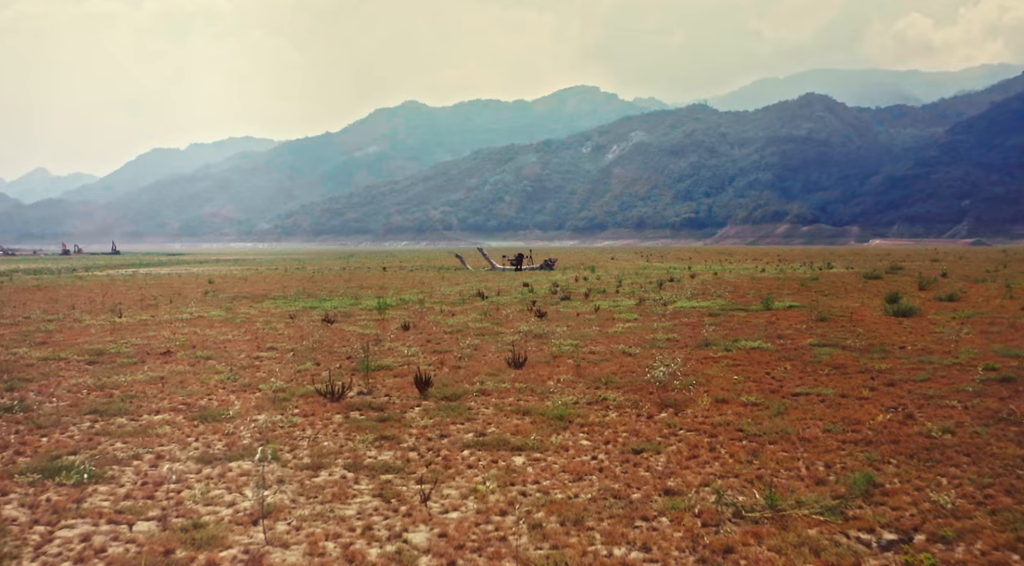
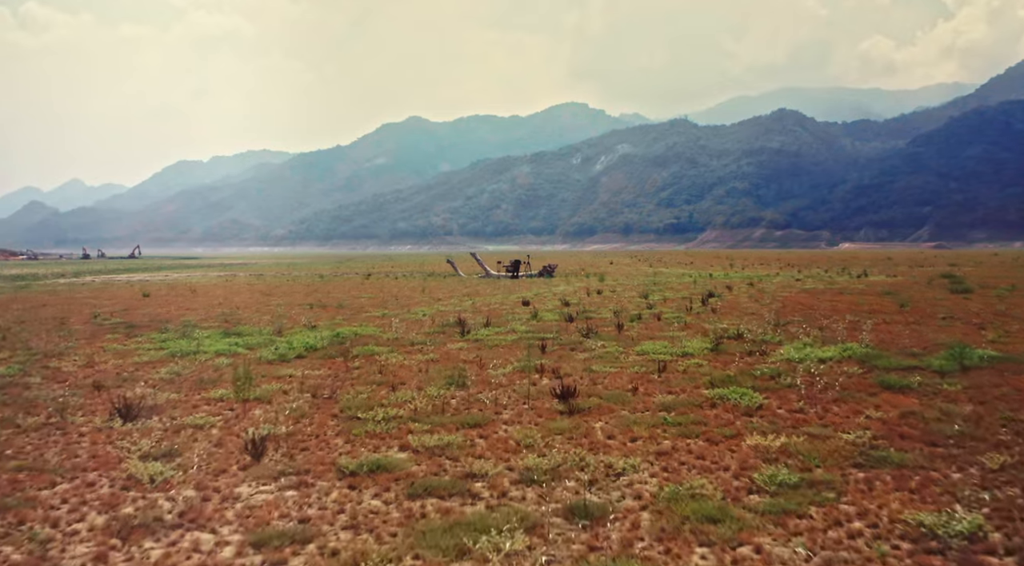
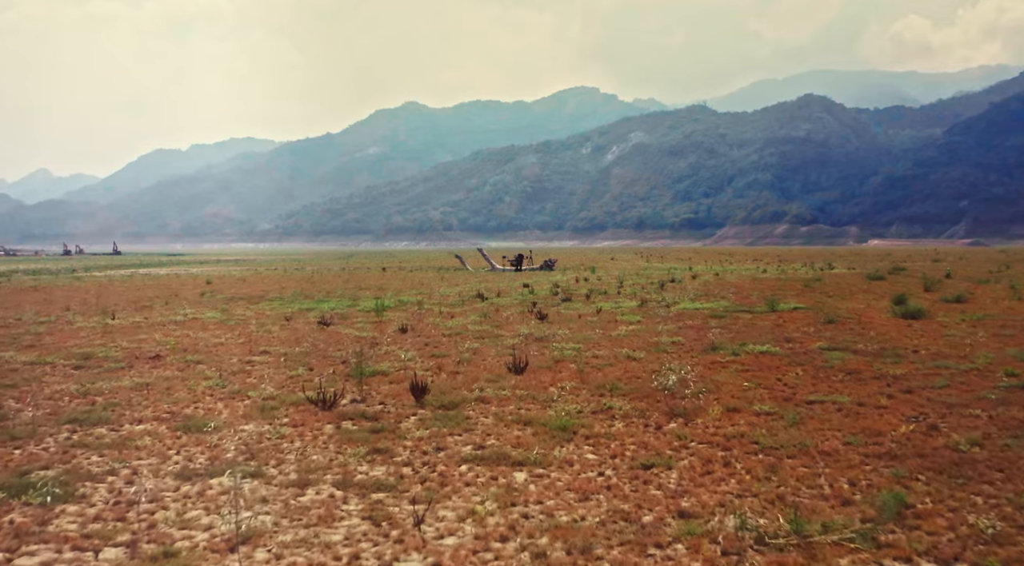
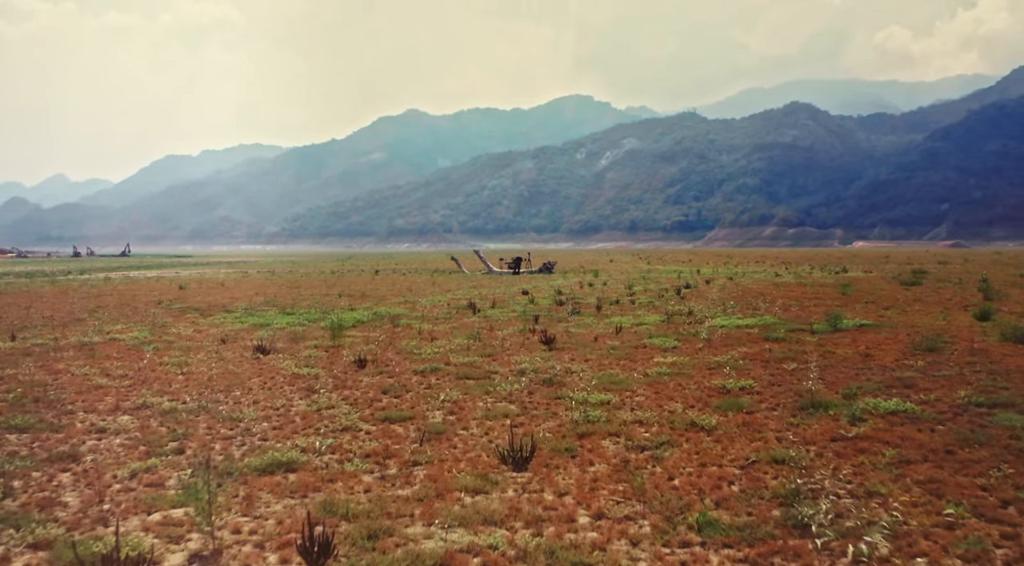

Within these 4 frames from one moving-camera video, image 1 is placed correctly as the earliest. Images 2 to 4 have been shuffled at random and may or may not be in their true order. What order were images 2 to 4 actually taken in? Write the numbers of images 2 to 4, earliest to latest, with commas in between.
3, 4, 2
